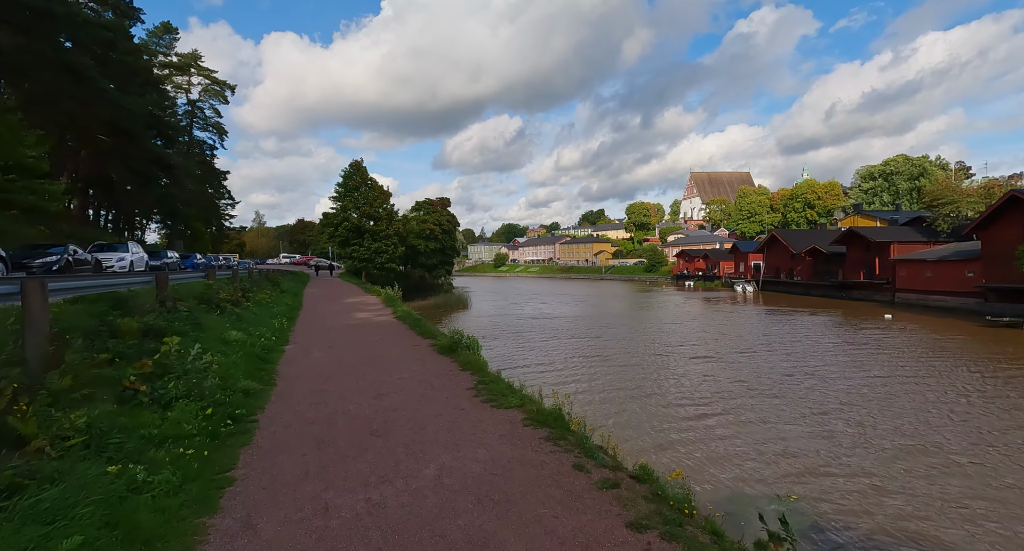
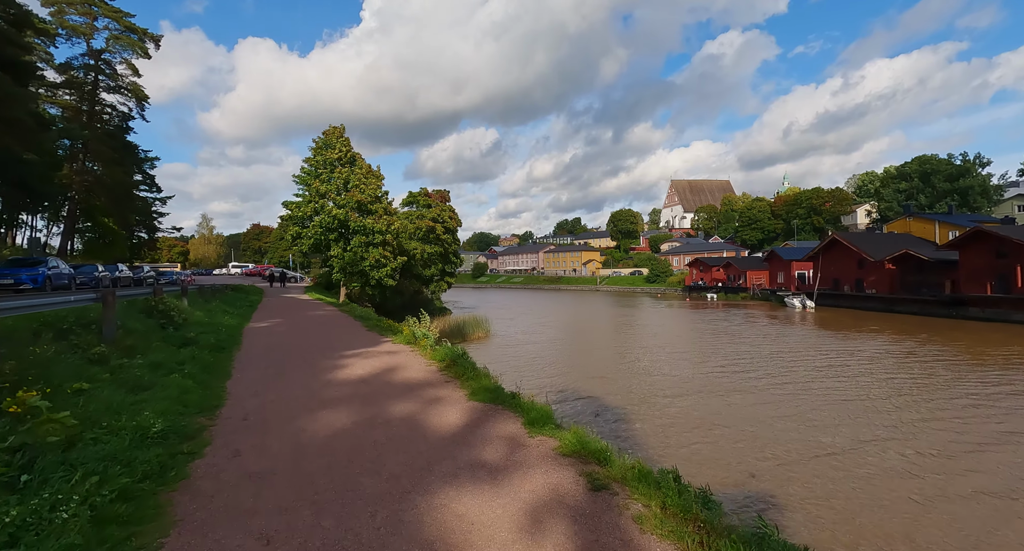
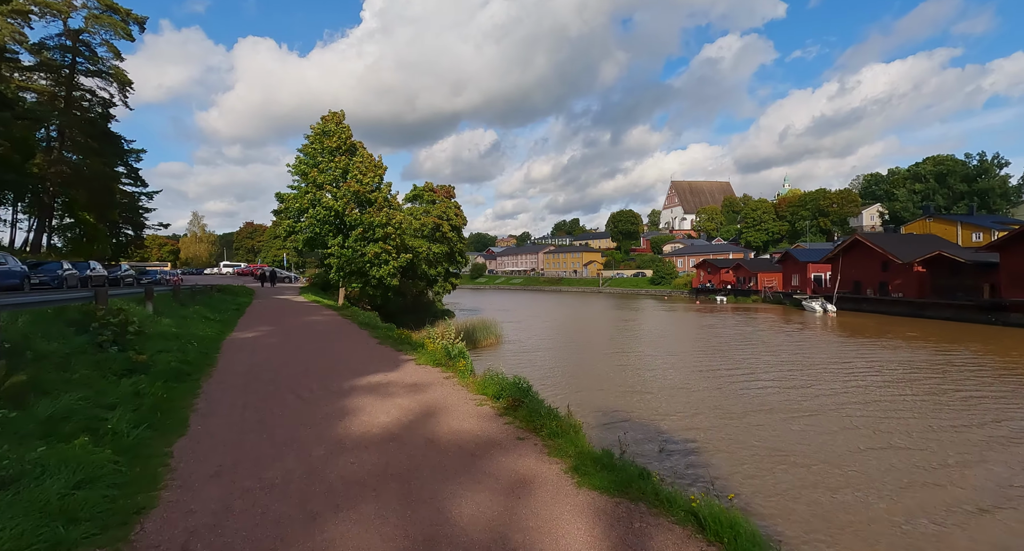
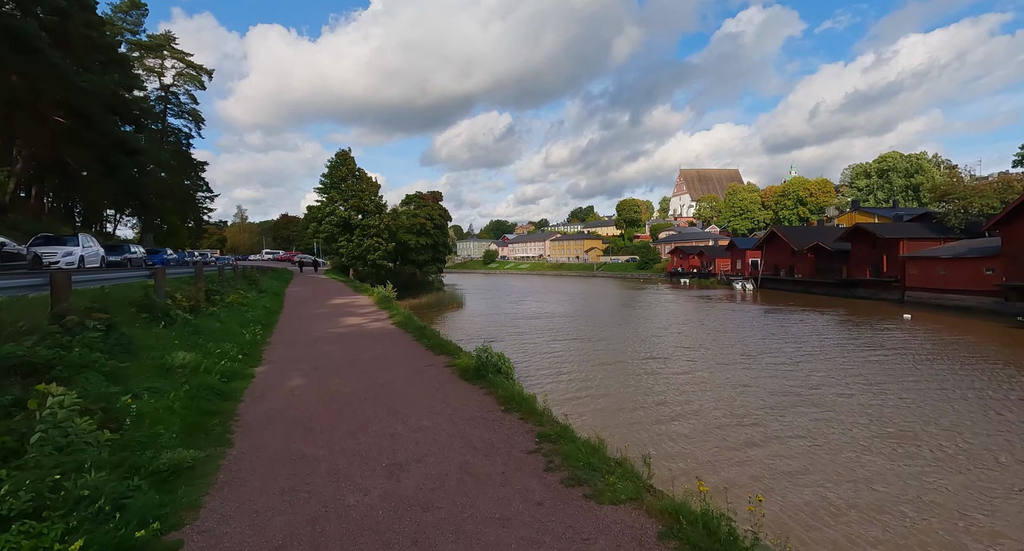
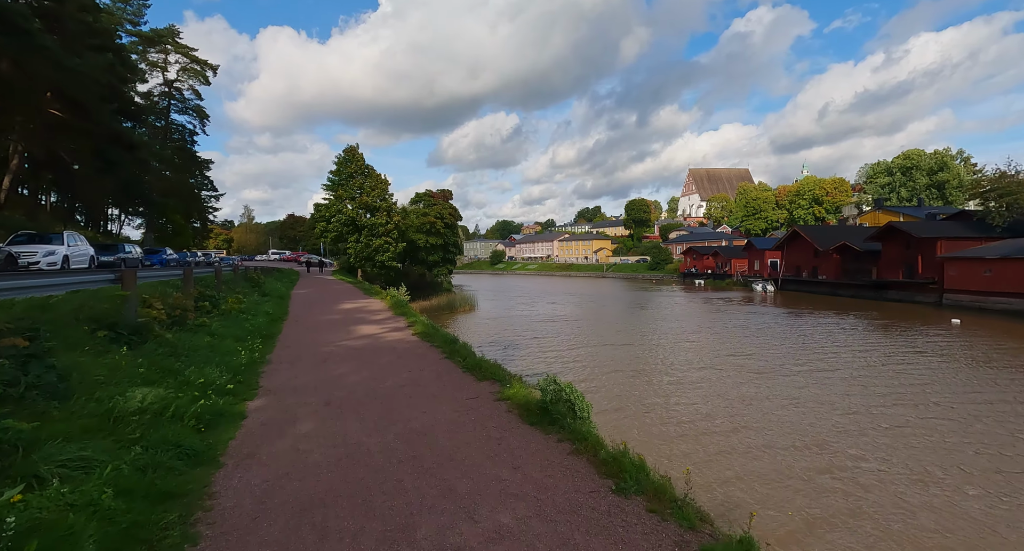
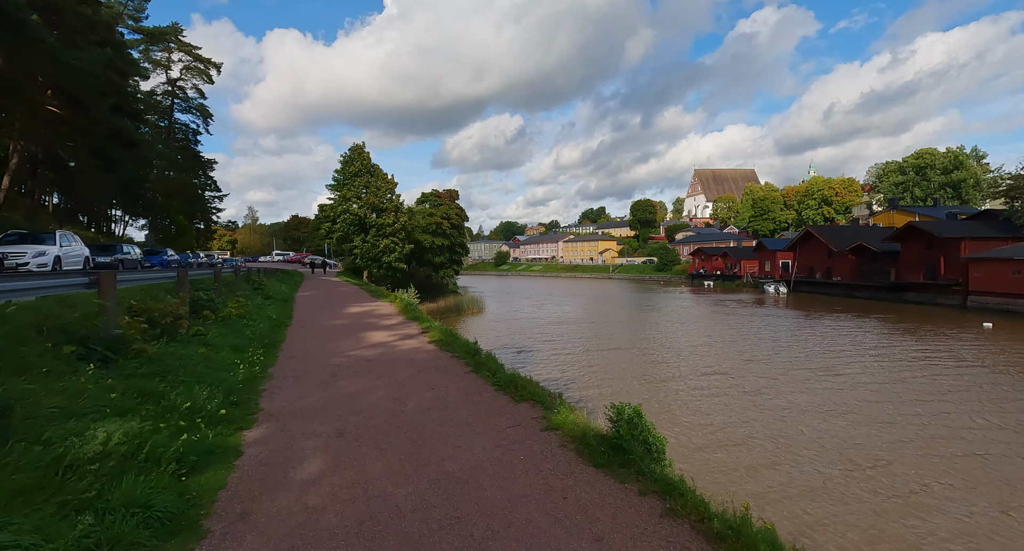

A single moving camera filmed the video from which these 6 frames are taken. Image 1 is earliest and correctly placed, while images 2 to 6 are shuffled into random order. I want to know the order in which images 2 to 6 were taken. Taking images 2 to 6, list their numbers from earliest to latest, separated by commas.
4, 5, 6, 2, 3
